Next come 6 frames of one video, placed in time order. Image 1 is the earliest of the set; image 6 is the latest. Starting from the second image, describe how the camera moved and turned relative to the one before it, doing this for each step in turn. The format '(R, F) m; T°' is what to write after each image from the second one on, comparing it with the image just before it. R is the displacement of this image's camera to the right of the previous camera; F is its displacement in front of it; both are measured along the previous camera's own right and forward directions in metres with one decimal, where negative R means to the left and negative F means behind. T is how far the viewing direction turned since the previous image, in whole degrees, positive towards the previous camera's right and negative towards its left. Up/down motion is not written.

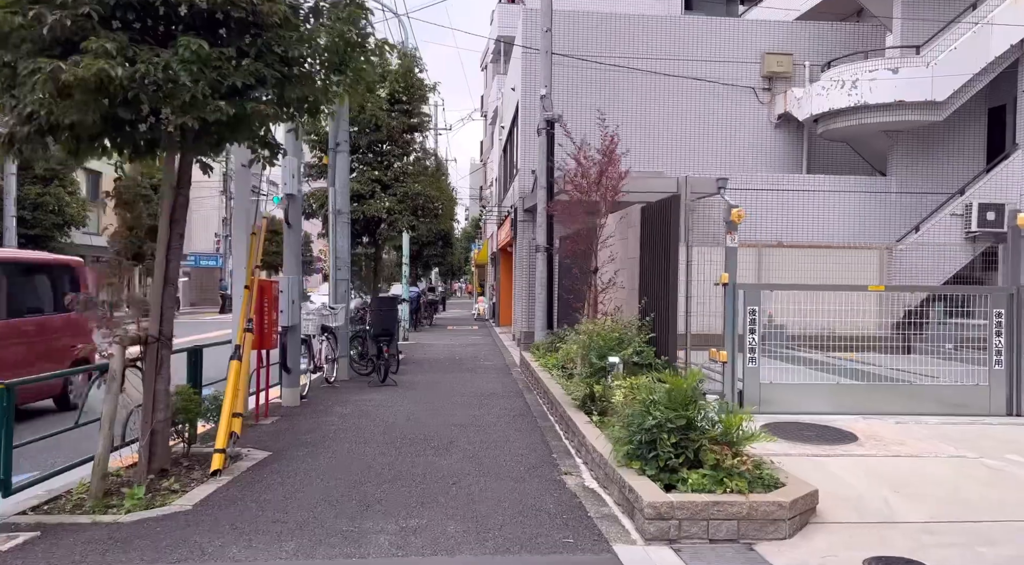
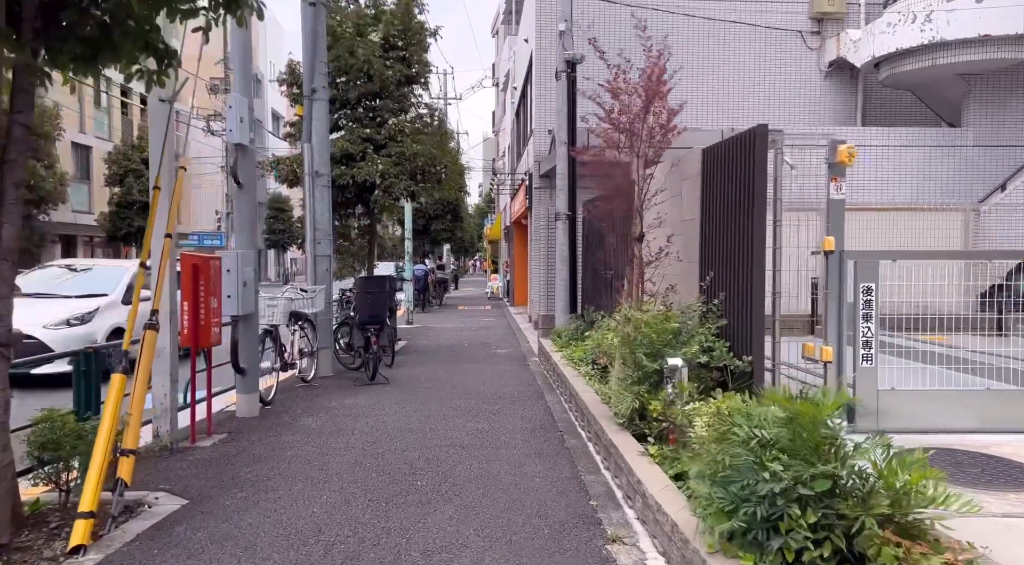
(0.0, +2.3) m; -1°
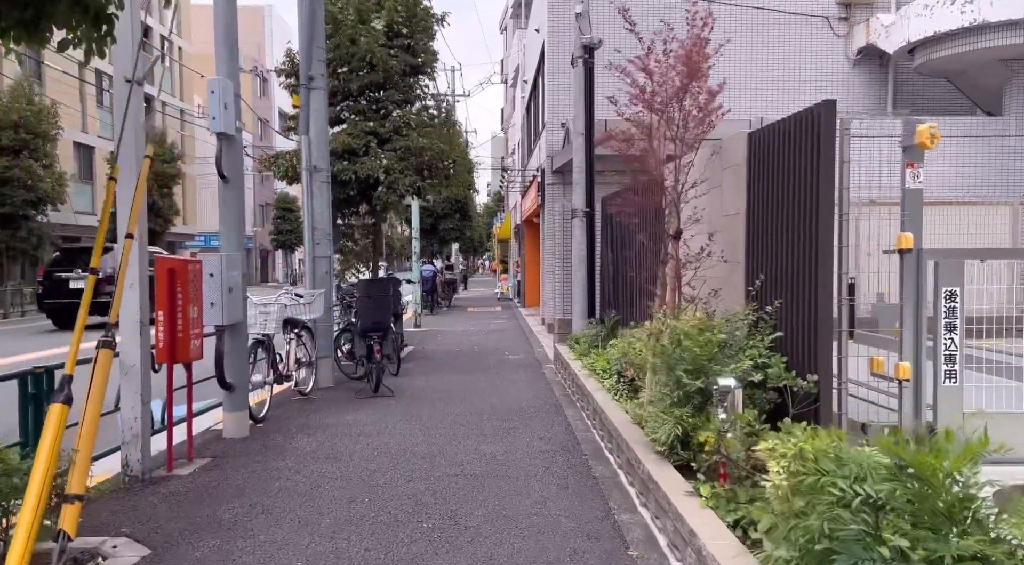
(-0.1, +0.8) m; -1°
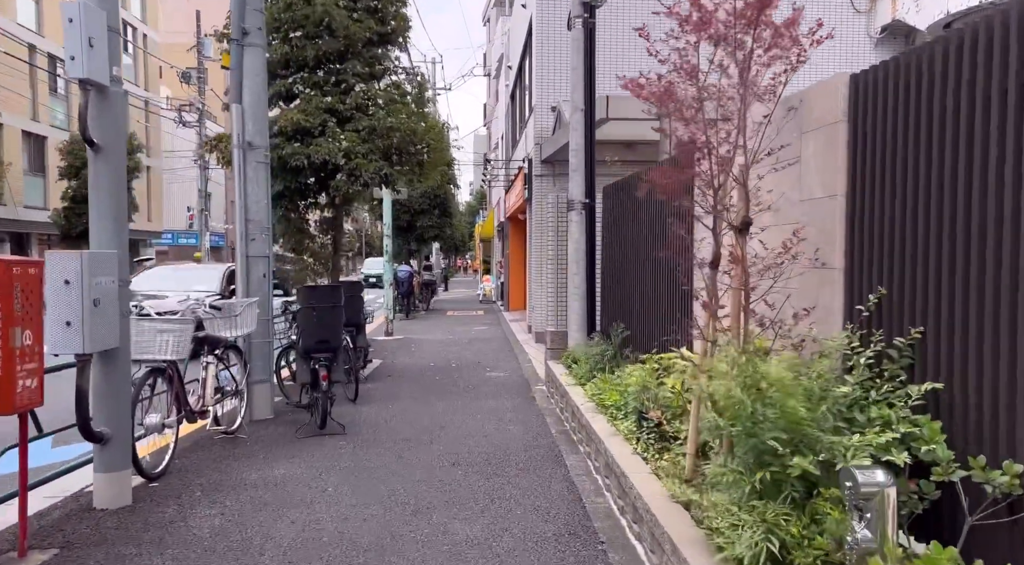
(0.0, +1.9) m; +1°
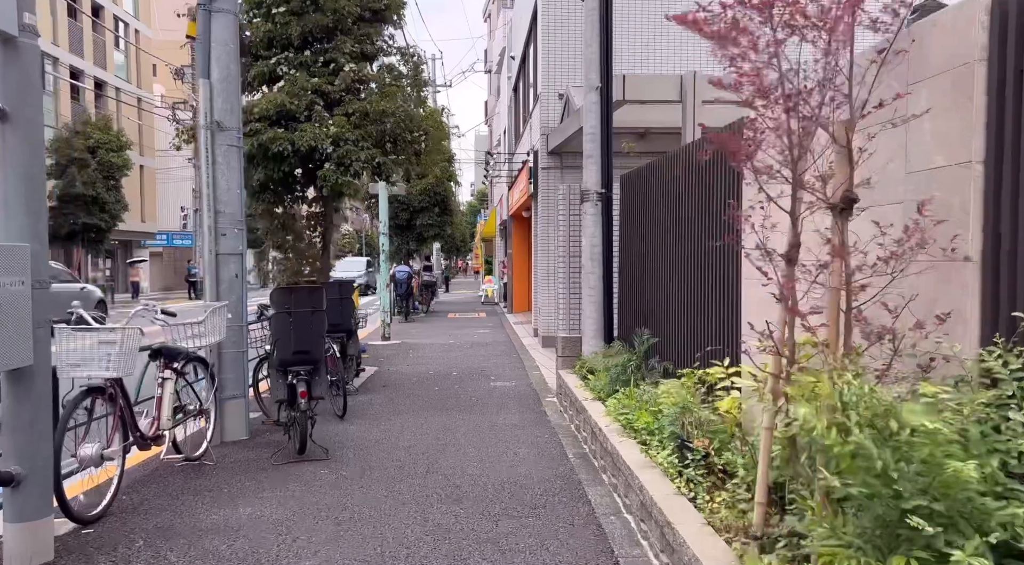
(-0.1, +1.0) m; 0°
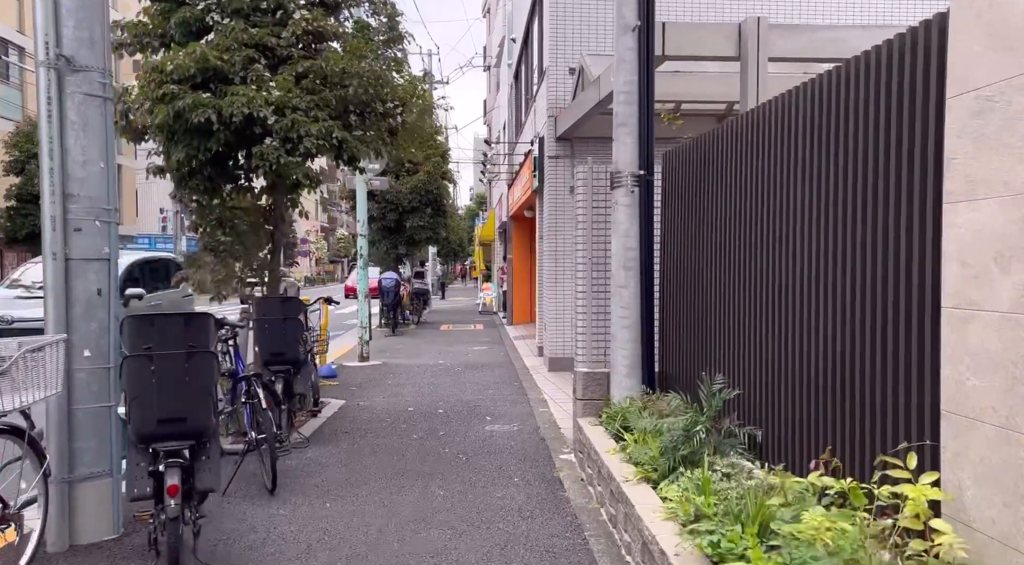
(0.0, +2.4) m; 0°
